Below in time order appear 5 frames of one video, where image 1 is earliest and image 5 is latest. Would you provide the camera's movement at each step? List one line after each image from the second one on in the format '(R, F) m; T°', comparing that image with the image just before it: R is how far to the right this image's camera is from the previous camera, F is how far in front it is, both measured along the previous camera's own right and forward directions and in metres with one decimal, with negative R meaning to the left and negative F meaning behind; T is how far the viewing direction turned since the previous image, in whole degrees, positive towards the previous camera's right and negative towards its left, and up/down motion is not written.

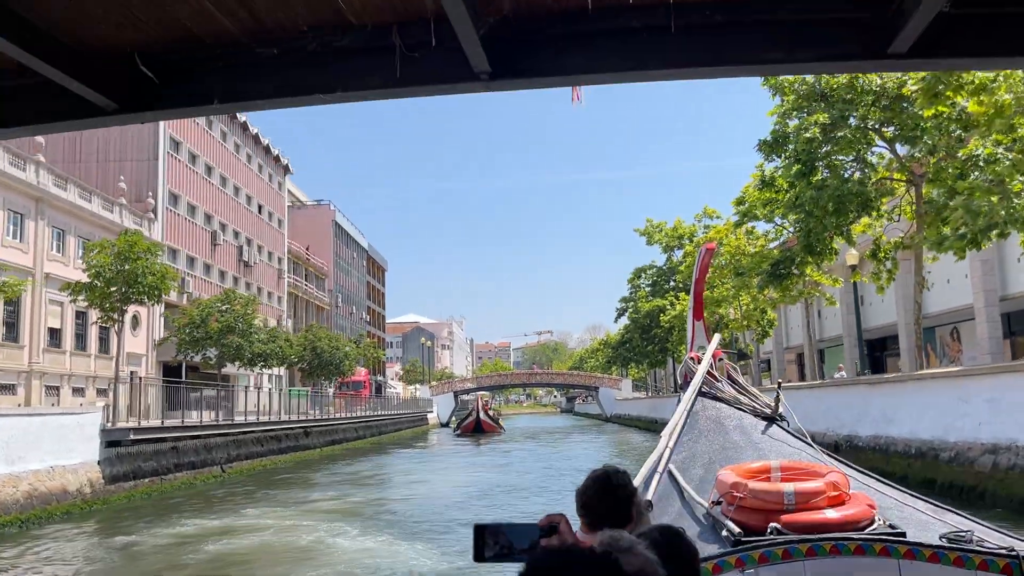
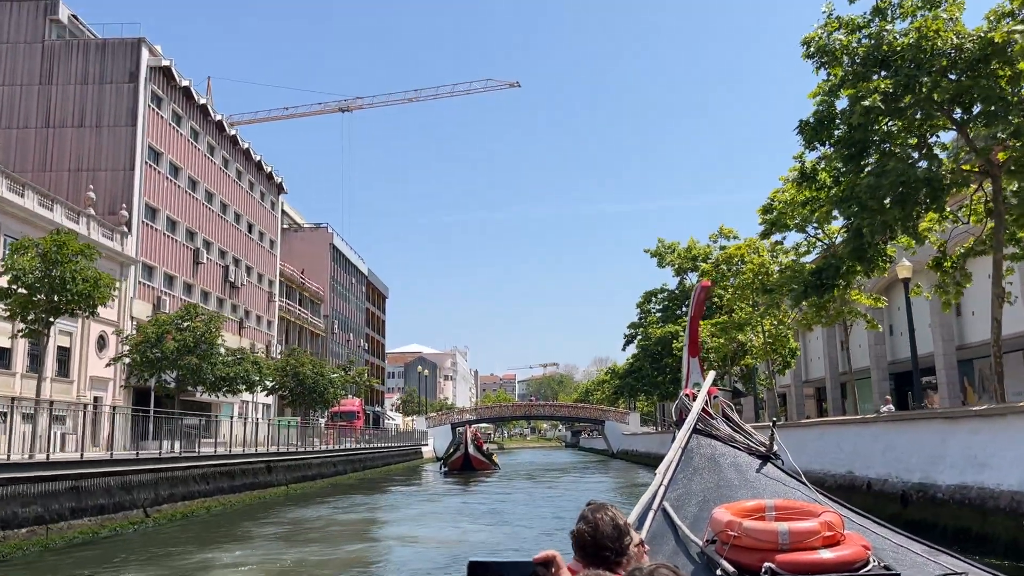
(+0.3, +3.1) m; 0°
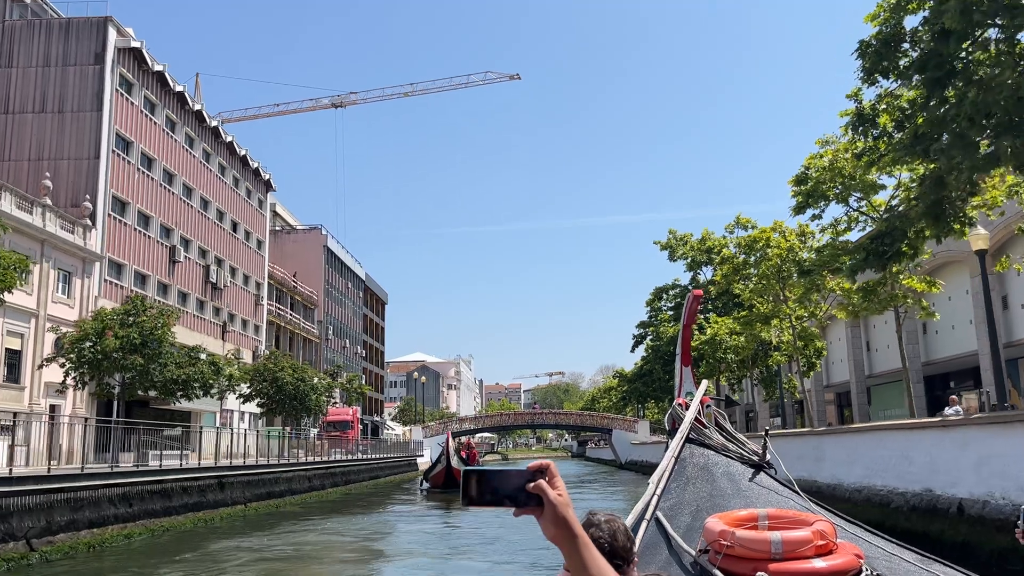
(+0.3, +3.2) m; 0°
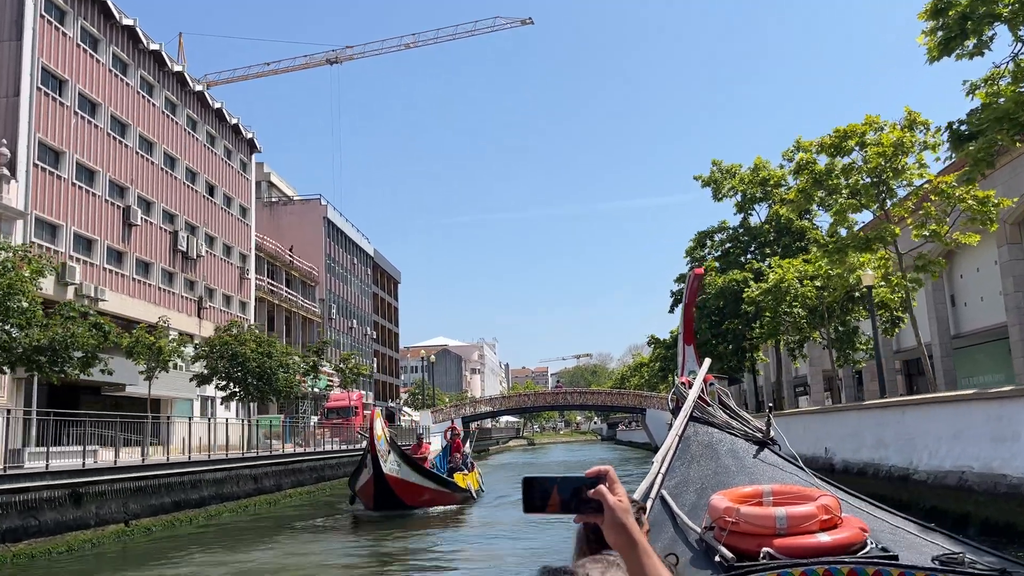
(+0.5, +6.5) m; -2°
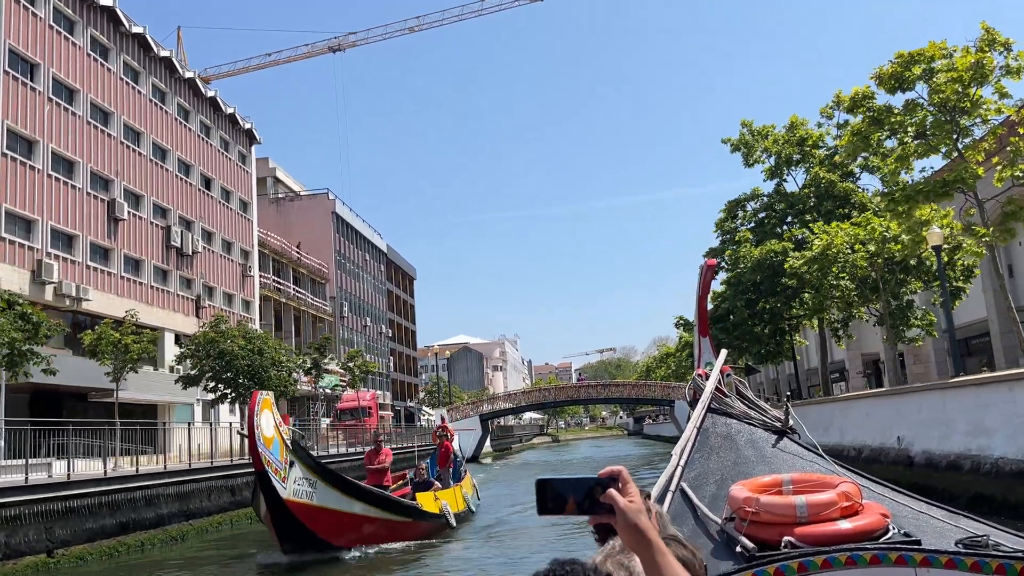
(+0.3, +2.7) m; -1°
